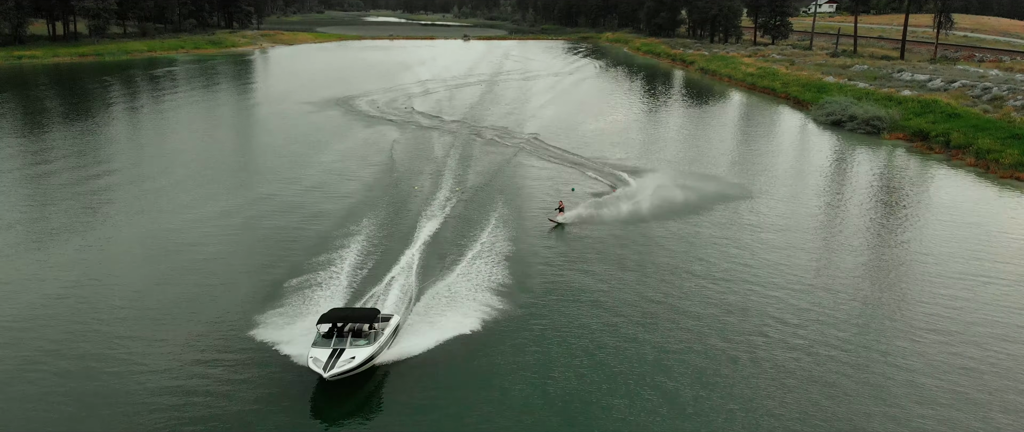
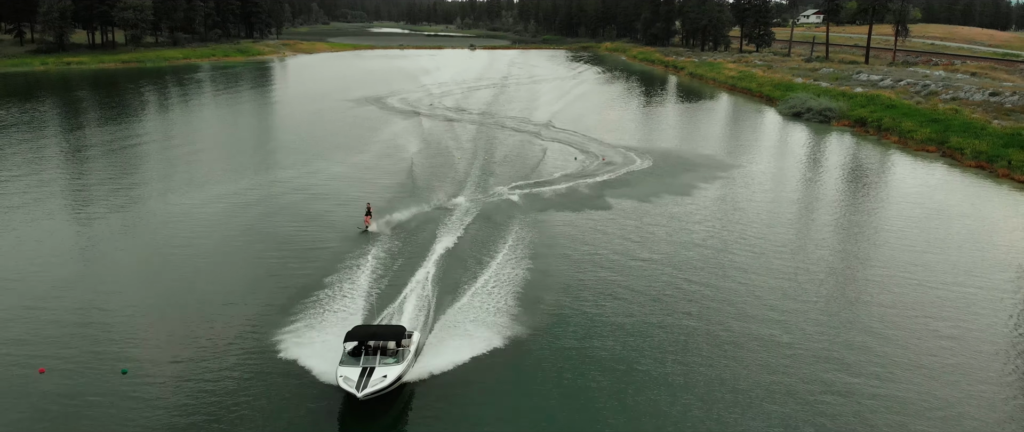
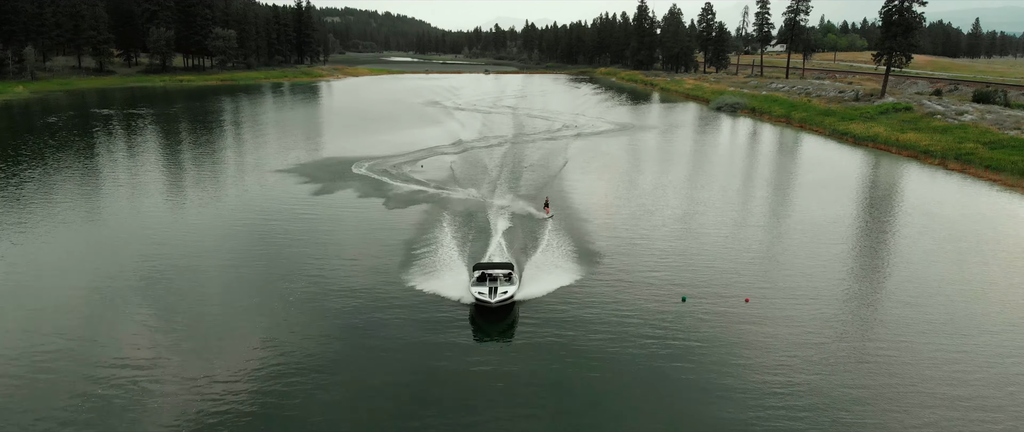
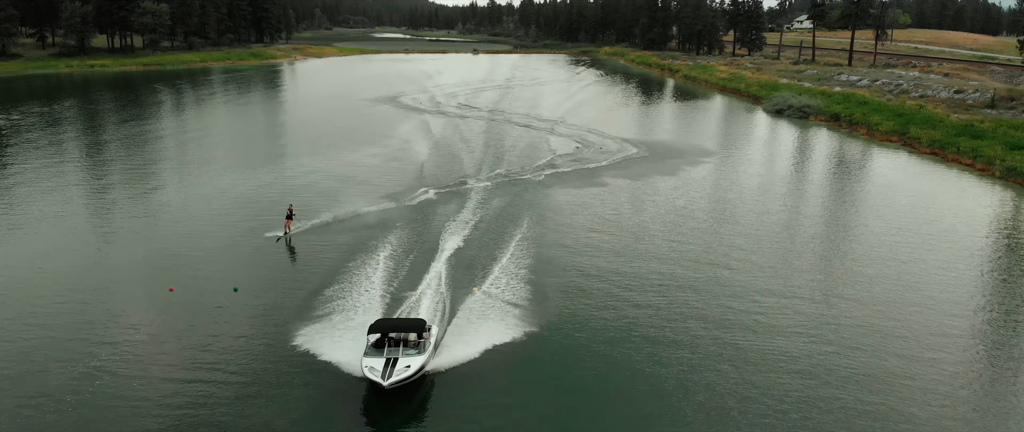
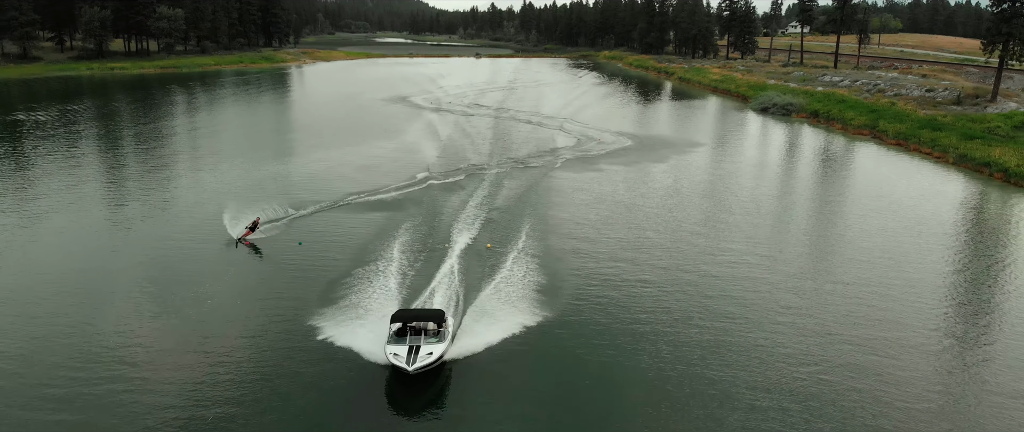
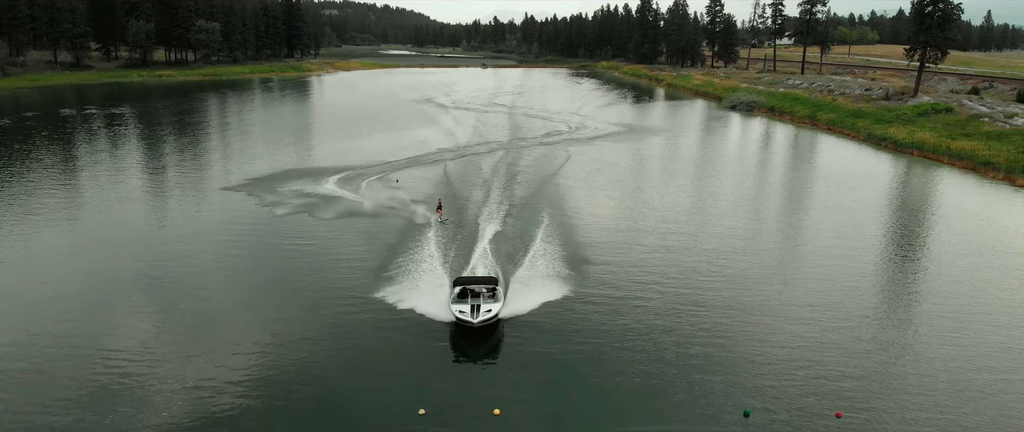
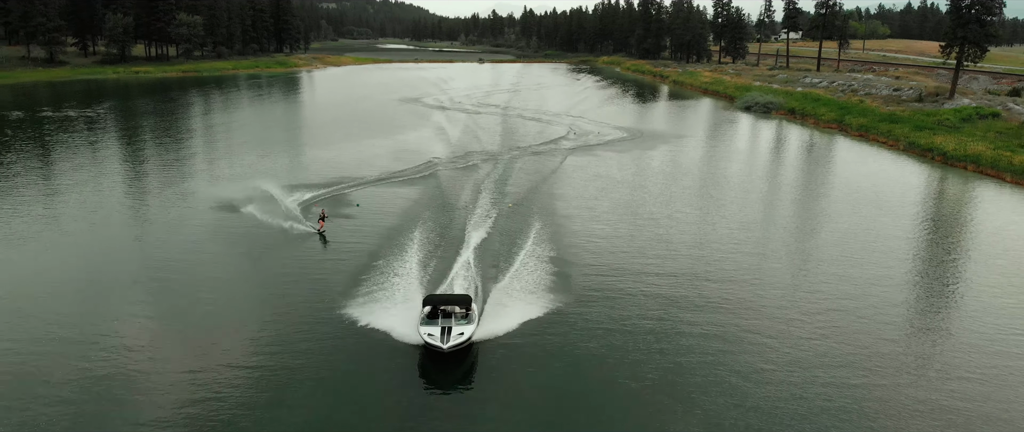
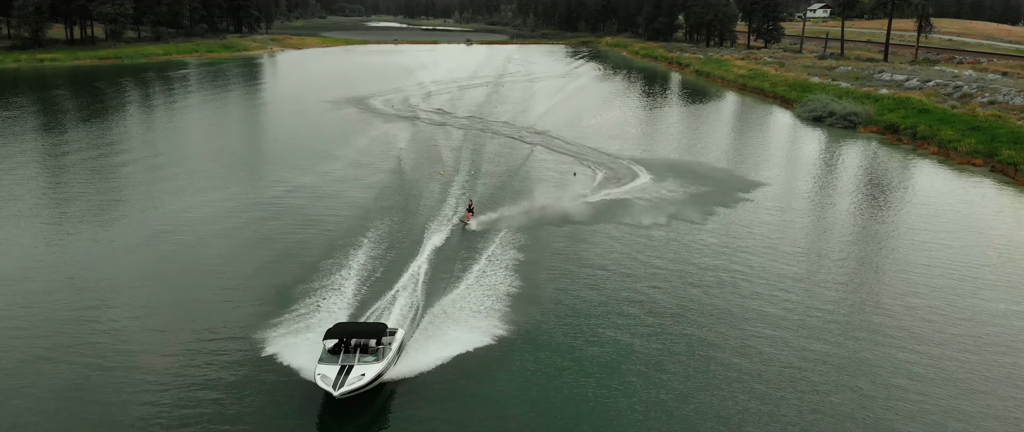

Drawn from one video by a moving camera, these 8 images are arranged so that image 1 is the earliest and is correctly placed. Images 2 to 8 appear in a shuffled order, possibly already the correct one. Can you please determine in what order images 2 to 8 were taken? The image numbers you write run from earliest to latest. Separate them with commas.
8, 2, 4, 5, 7, 6, 3
